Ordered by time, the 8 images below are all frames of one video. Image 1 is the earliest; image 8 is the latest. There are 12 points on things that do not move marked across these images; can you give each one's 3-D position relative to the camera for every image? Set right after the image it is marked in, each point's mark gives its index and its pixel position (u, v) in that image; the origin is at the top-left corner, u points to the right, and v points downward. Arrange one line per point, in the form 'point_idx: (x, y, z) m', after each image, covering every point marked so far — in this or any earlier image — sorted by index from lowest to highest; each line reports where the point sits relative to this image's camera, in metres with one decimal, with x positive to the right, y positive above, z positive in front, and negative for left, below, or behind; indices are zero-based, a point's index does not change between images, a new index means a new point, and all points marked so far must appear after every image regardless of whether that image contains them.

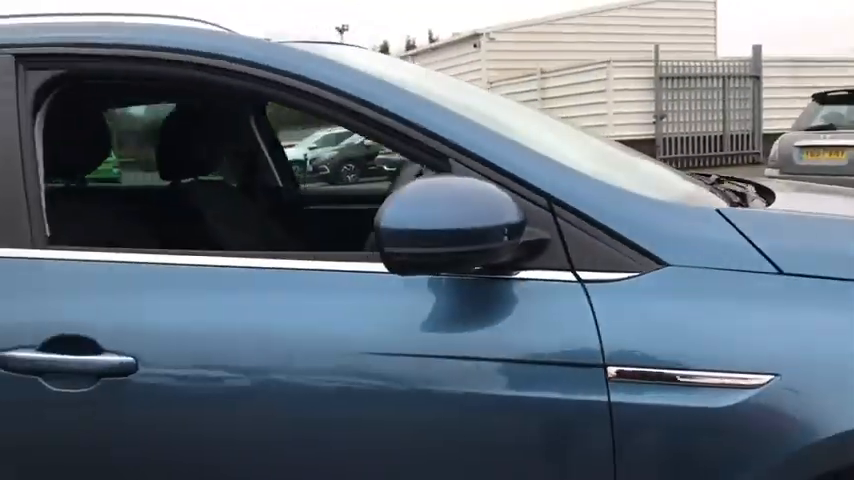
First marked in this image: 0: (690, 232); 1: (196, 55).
0: (+0.5, 0.0, +1.6) m
1: (-0.5, +0.4, +1.8) m
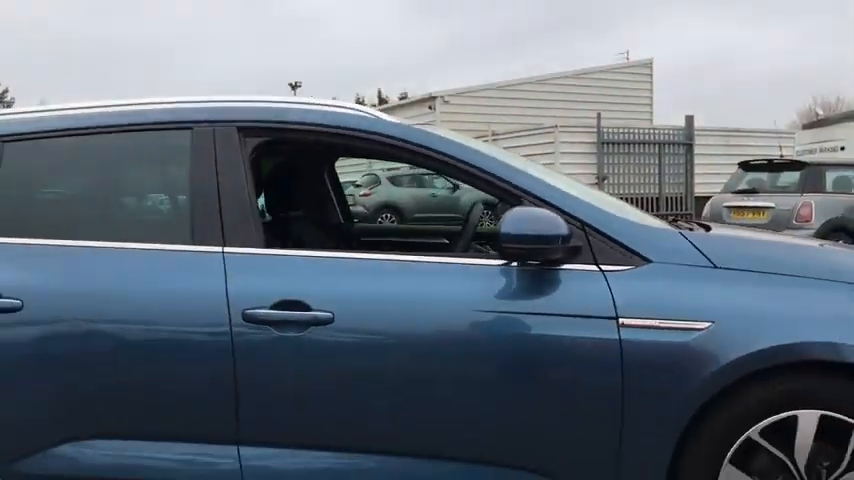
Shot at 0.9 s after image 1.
0: (+0.8, 0.0, +2.6) m
1: (-0.3, +0.4, +2.9) m
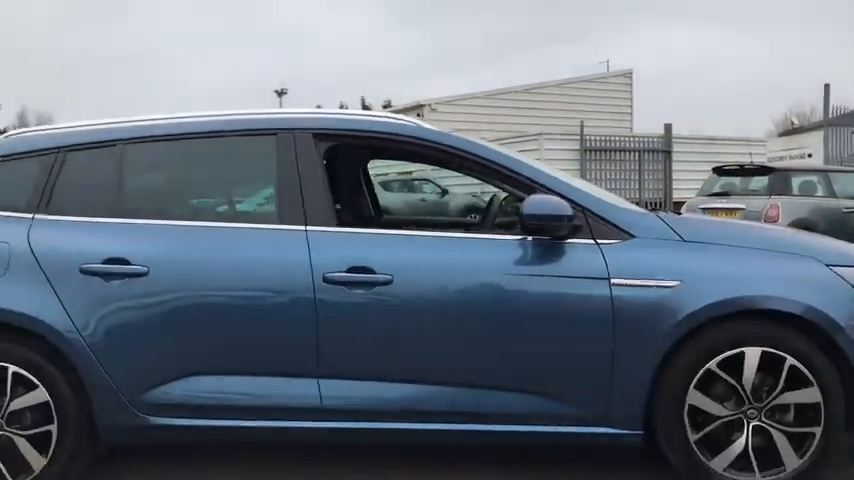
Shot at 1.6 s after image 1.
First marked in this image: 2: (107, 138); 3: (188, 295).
0: (+0.9, +0.1, +3.4) m
1: (-0.1, +0.5, +3.6) m
2: (-1.4, +0.5, +3.7) m
3: (-1.0, -0.2, +3.4) m
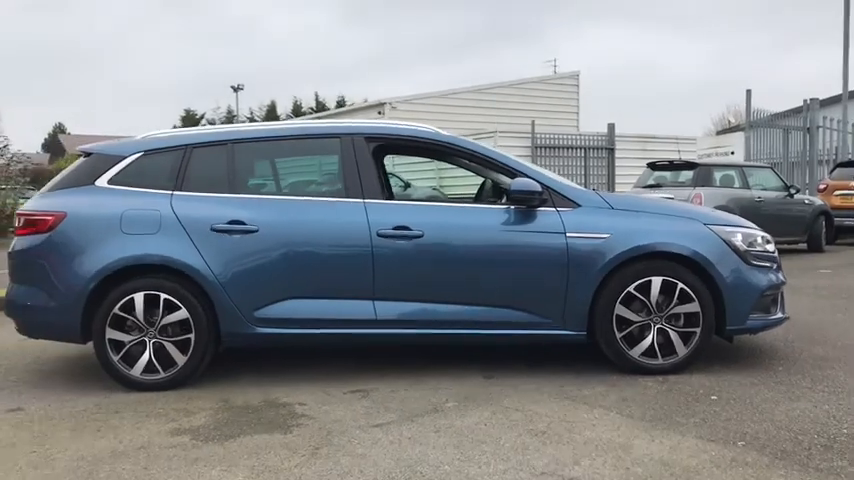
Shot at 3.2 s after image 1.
0: (+1.0, +0.3, +5.2) m
1: (0.0, +0.7, +5.3) m
2: (-1.3, +0.6, +5.3) m
3: (-0.9, 0.0, +5.0) m
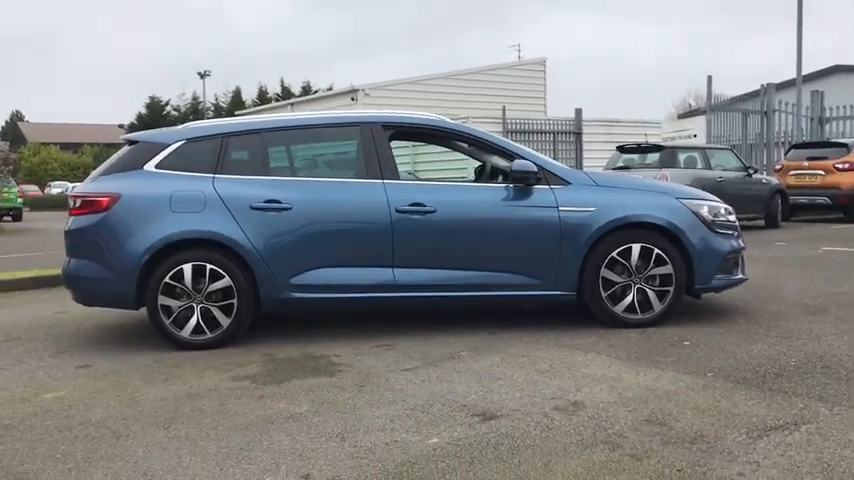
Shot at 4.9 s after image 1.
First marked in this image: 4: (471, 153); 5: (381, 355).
0: (+1.1, +0.5, +6.0) m
1: (0.0, +0.8, +6.1) m
2: (-1.3, +0.8, +6.0) m
3: (-0.8, +0.1, +5.7) m
4: (+0.3, +0.6, +6.1) m
5: (-0.3, -0.7, +5.3) m
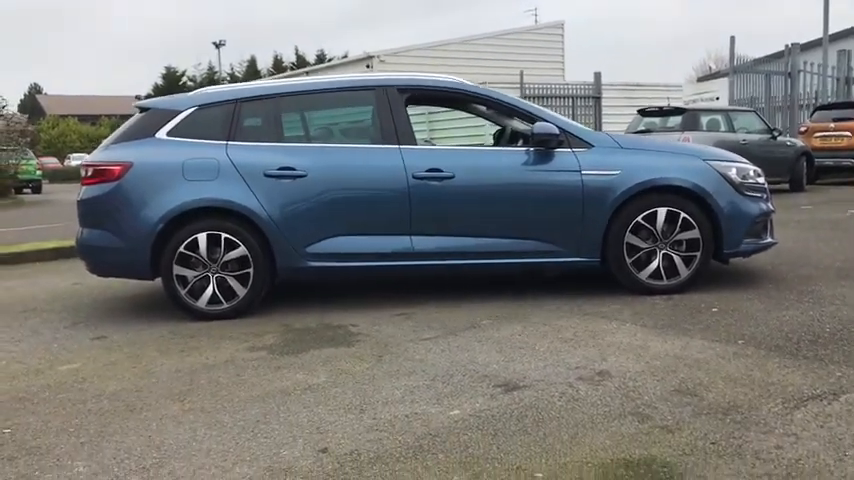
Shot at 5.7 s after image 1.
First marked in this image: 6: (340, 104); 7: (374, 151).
0: (+1.2, +0.7, +5.8) m
1: (+0.2, +1.1, +5.9) m
2: (-1.1, +1.0, +5.8) m
3: (-0.6, +0.4, +5.6) m
4: (+0.4, +0.9, +5.9) m
5: (-0.2, -0.5, +5.2) m
6: (-0.6, +1.0, +5.8) m
7: (-0.4, +0.6, +5.7) m
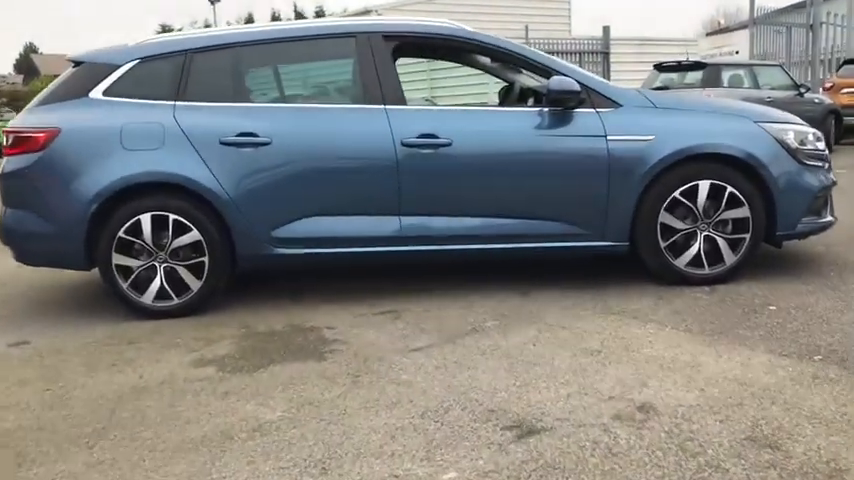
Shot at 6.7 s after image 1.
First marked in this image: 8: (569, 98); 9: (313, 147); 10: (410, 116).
0: (+1.2, +0.8, +4.8) m
1: (+0.1, +1.2, +4.8) m
2: (-1.2, +1.1, +4.8) m
3: (-0.7, +0.5, +4.6) m
4: (+0.4, +1.0, +4.9) m
5: (-0.2, -0.4, +4.2) m
6: (-0.7, +1.1, +4.8) m
7: (-0.4, +0.7, +4.6) m
8: (+0.8, +0.8, +4.6) m
9: (-0.6, +0.5, +4.6) m
10: (-0.1, +0.7, +4.6) m
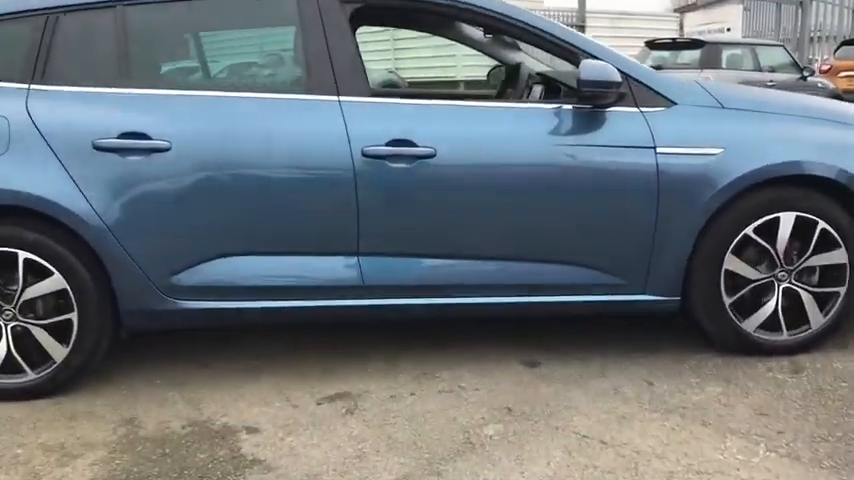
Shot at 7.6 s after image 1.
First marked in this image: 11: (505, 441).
0: (+1.1, +0.6, +3.4) m
1: (0.0, +1.0, +3.4) m
2: (-1.3, +1.0, +3.3) m
3: (-0.8, +0.3, +3.1) m
4: (+0.3, +0.8, +3.5) m
5: (-0.3, -0.7, +2.8) m
6: (-0.8, +0.9, +3.3) m
7: (-0.5, +0.5, +3.2) m
8: (+0.7, +0.6, +3.2) m
9: (-0.7, +0.3, +3.1) m
10: (-0.2, +0.5, +3.2) m
11: (+0.3, -0.7, +2.7) m
